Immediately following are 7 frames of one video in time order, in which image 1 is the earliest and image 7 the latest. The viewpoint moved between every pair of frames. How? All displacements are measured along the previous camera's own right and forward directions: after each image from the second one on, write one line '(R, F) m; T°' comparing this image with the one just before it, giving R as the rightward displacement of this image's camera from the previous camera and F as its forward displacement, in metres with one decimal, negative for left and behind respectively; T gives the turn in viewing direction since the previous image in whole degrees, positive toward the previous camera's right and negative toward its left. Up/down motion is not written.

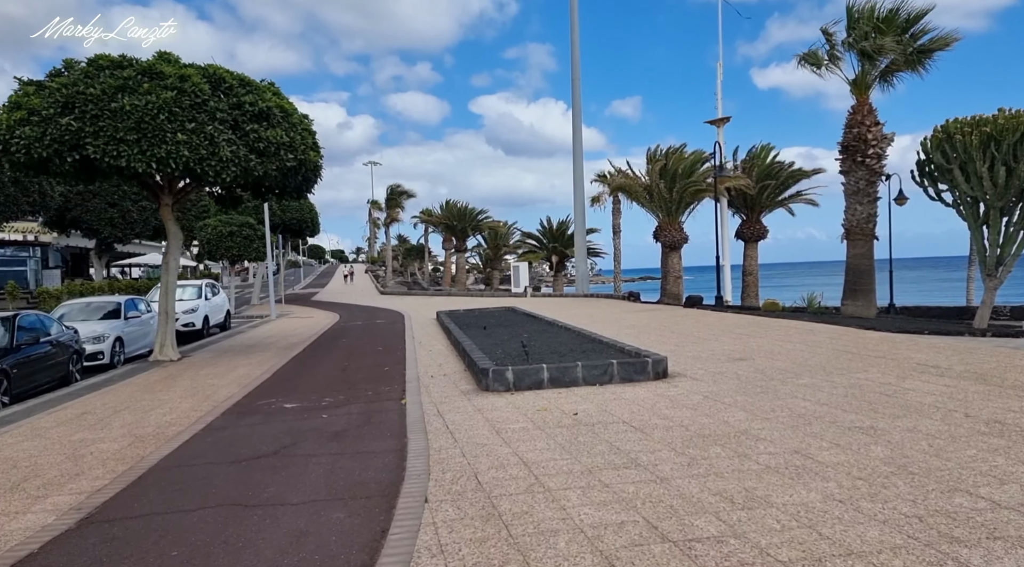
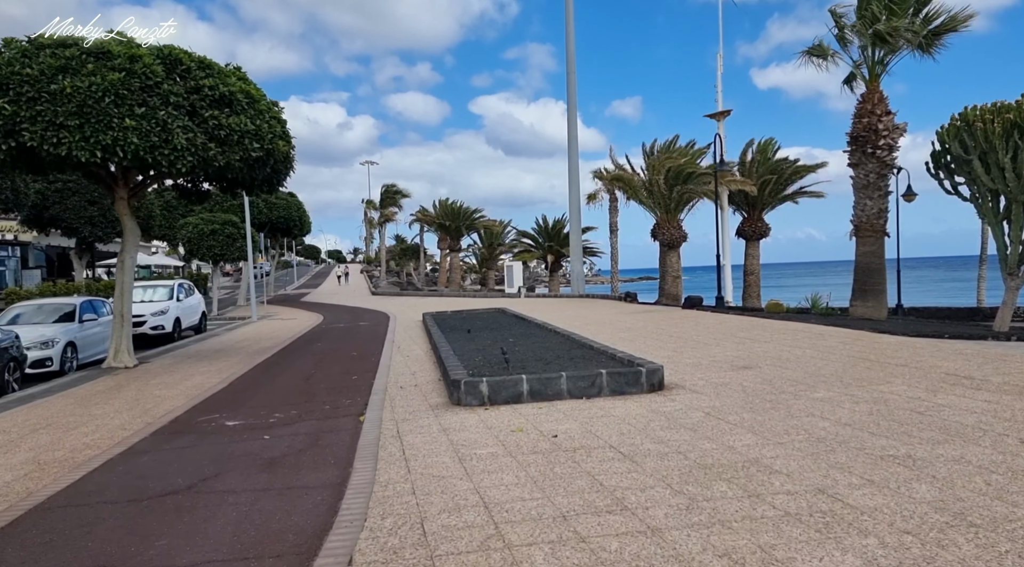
(+0.3, +1.1) m; 0°
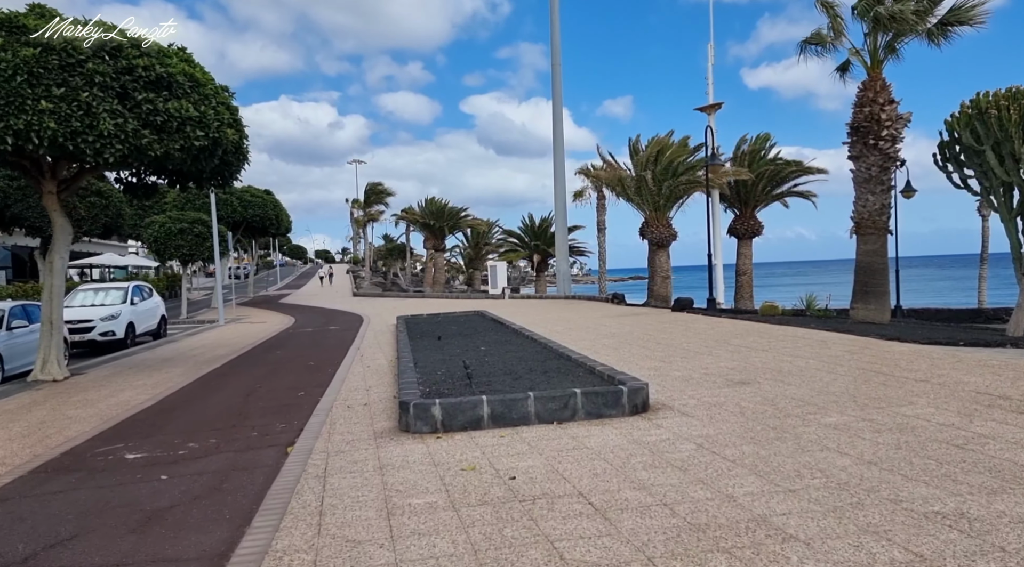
(+0.3, +1.2) m; +1°
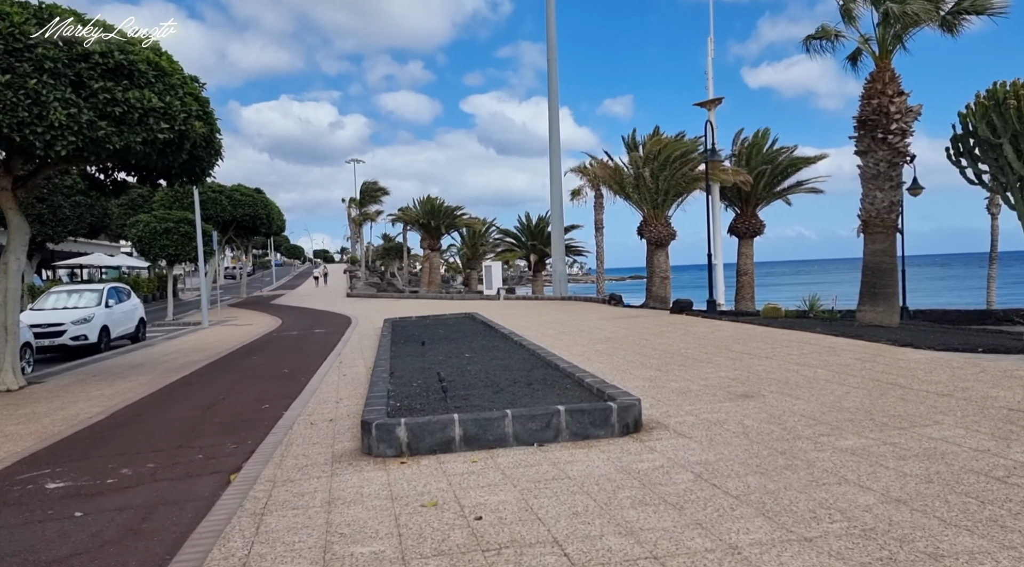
(+0.2, +0.7) m; 0°
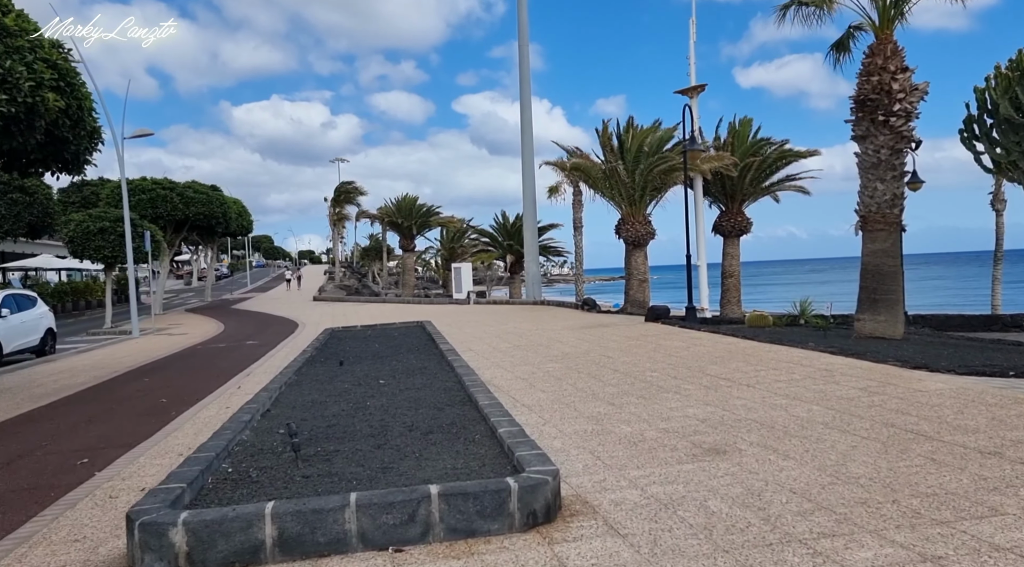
(+0.8, +2.0) m; +1°
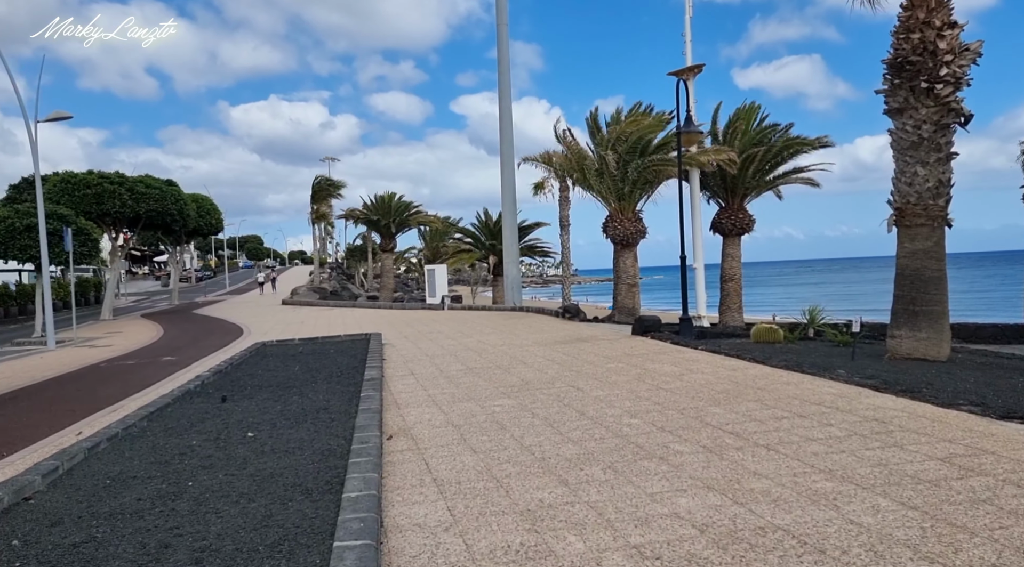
(+0.7, +2.5) m; 0°
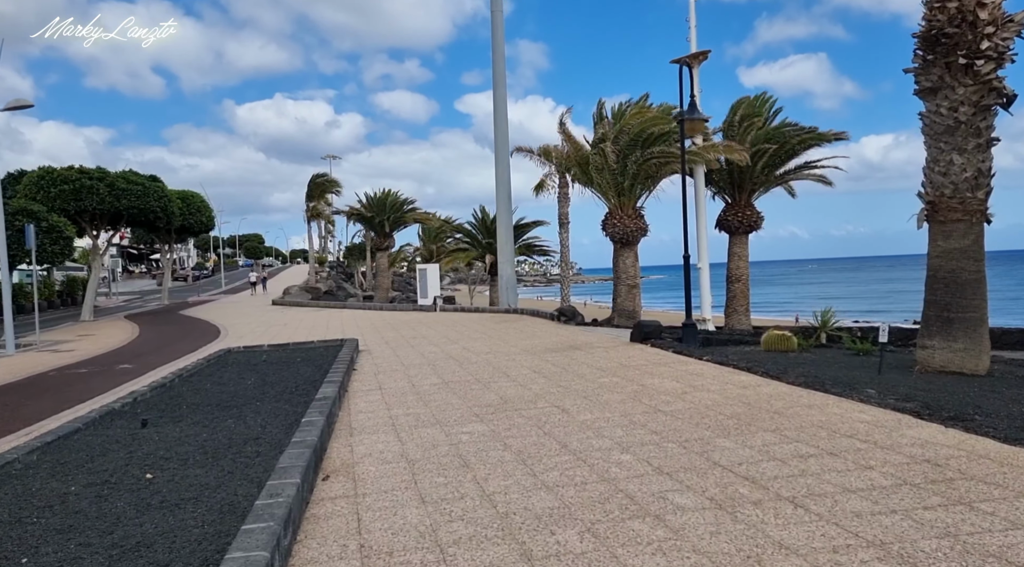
(+0.3, +1.2) m; 0°
